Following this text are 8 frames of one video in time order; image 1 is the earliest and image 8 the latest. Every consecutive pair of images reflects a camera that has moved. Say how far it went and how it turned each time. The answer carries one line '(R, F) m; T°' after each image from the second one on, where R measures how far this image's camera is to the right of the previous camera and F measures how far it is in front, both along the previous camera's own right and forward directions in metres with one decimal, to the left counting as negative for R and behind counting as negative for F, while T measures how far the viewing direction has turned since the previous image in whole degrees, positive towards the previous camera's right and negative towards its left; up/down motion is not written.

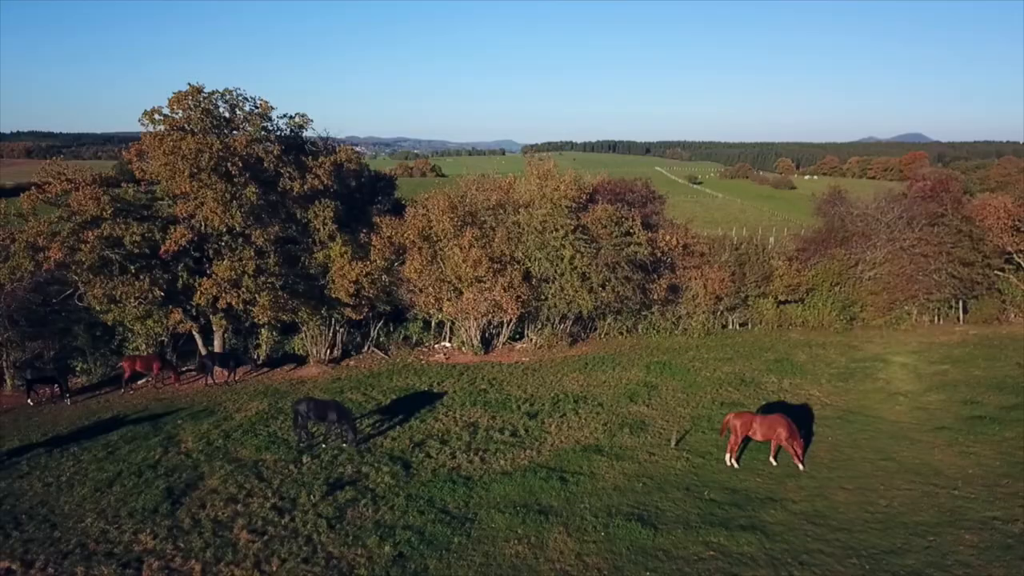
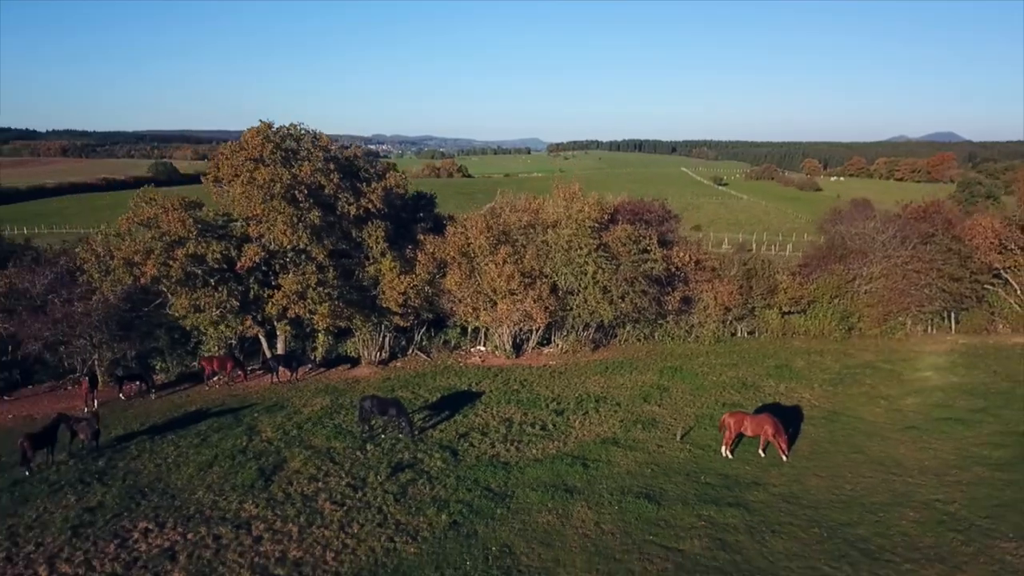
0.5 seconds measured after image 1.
(-0.1, -1.9) m; -2°
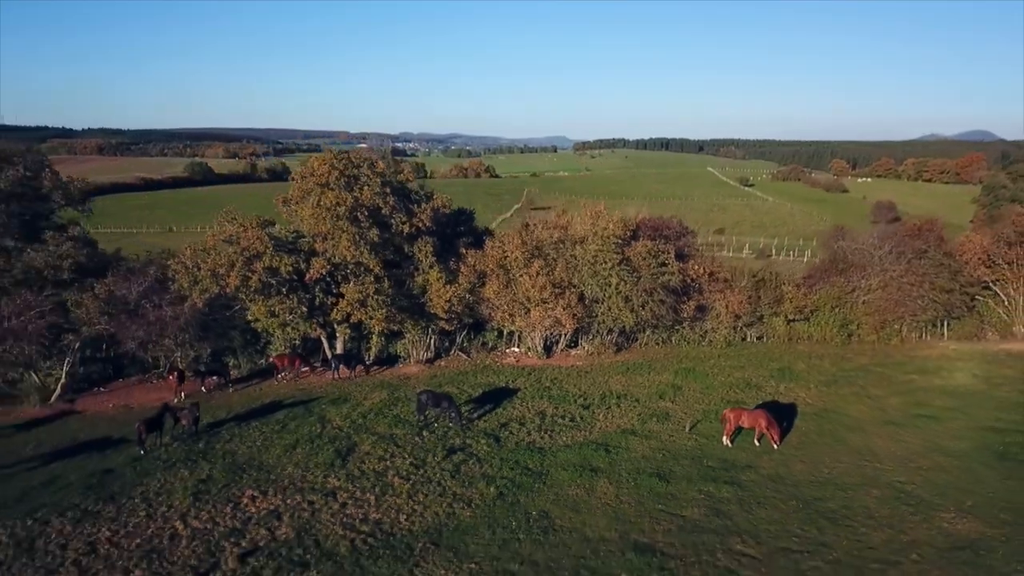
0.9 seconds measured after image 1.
(-0.2, -2.2) m; -2°
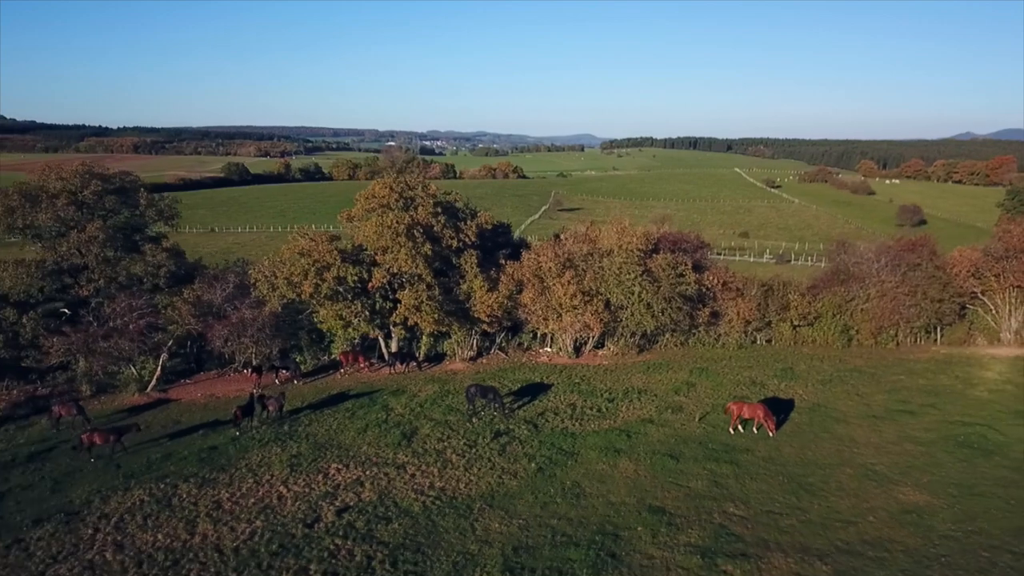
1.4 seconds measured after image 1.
(-0.2, -2.5) m; -2°
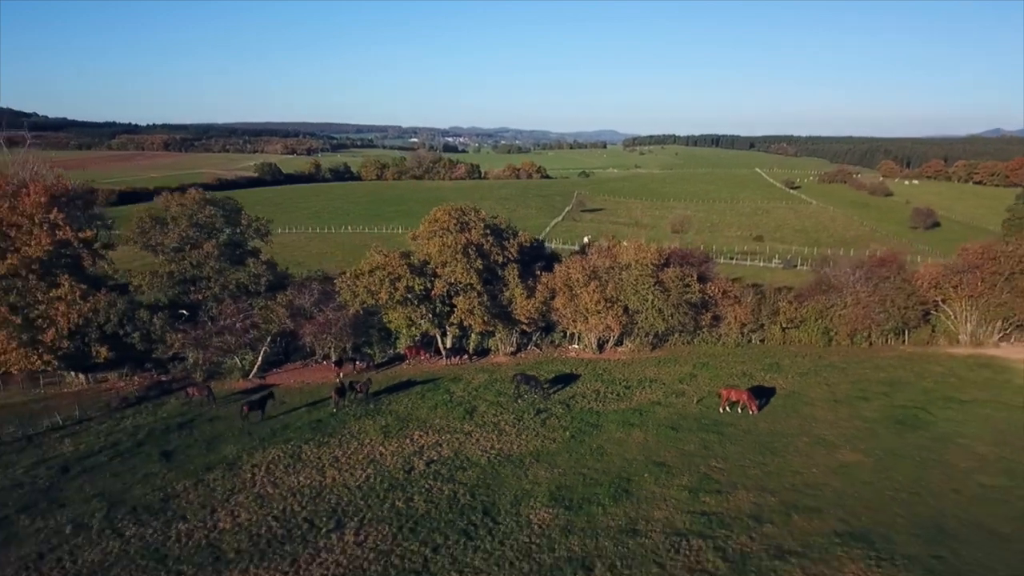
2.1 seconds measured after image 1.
(-0.4, -4.6) m; -1°
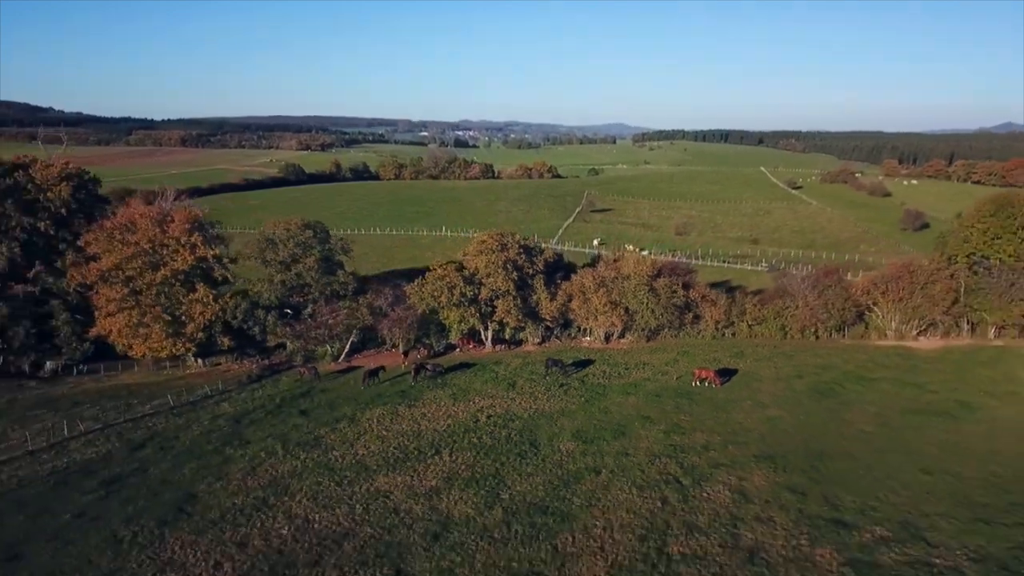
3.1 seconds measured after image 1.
(-0.8, -7.8) m; -1°
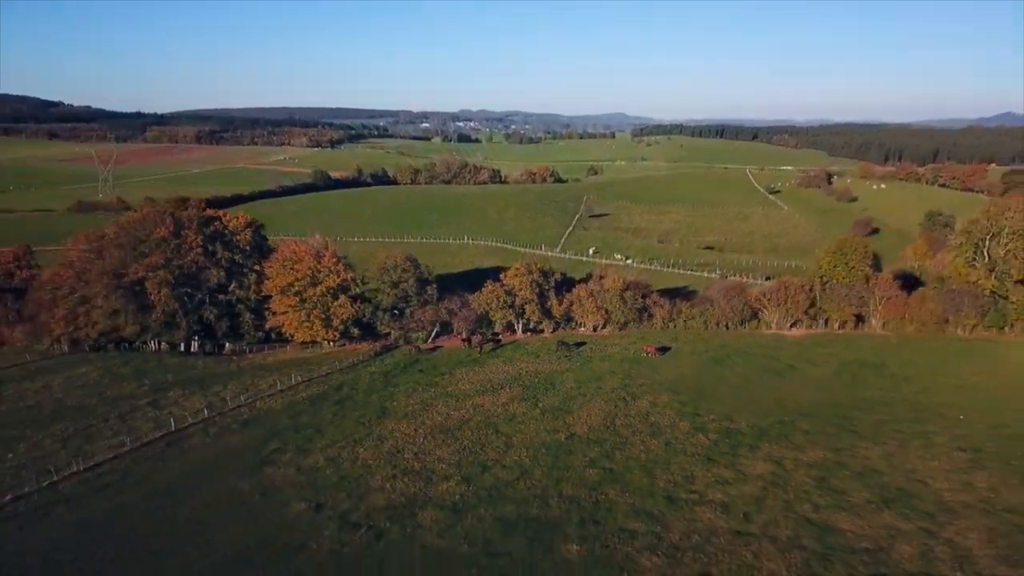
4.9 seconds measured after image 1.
(-1.5, -20.1) m; 0°
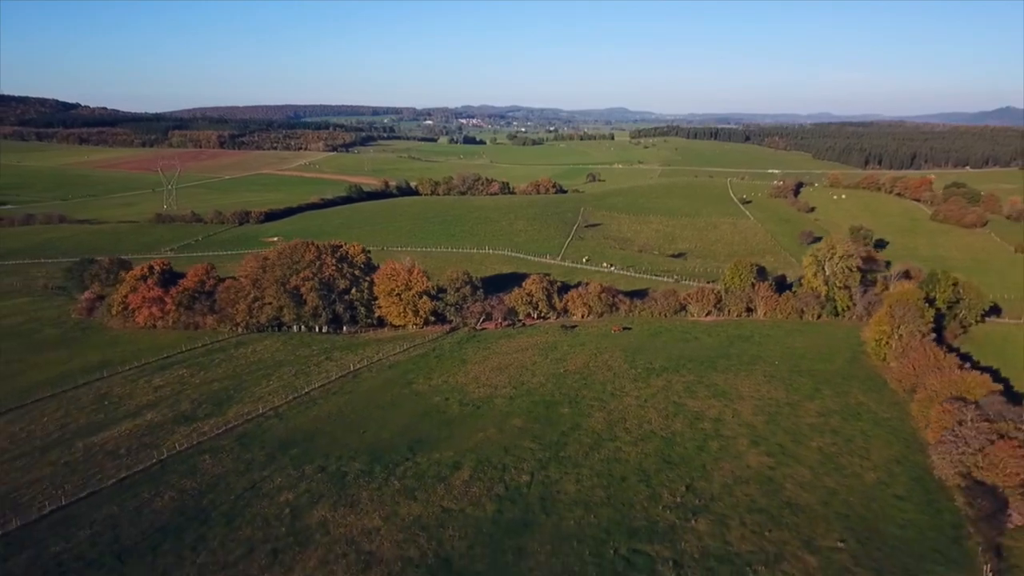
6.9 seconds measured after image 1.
(-1.7, -31.7) m; 0°
